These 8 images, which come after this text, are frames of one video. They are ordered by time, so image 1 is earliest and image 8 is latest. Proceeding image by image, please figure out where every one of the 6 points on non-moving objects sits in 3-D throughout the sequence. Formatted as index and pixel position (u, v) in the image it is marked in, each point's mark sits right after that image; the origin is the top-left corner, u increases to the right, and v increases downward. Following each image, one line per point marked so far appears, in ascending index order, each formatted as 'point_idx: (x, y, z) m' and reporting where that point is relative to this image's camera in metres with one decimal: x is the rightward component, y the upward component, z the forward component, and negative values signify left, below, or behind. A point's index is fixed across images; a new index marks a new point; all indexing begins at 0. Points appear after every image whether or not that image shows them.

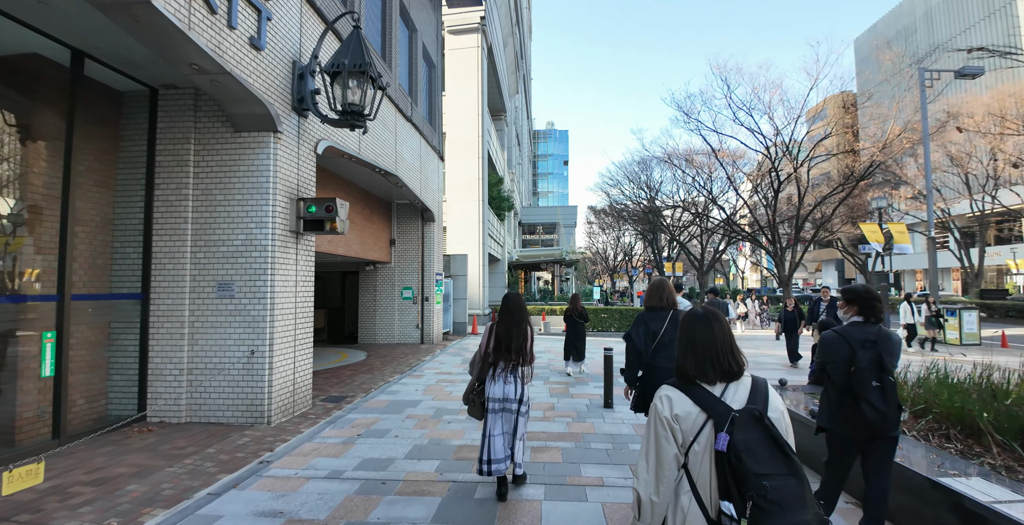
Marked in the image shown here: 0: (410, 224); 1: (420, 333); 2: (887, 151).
0: (-3.2, +1.2, +14.1) m
1: (-2.9, -2.2, +13.9) m
2: (+15.6, +4.6, +18.7) m
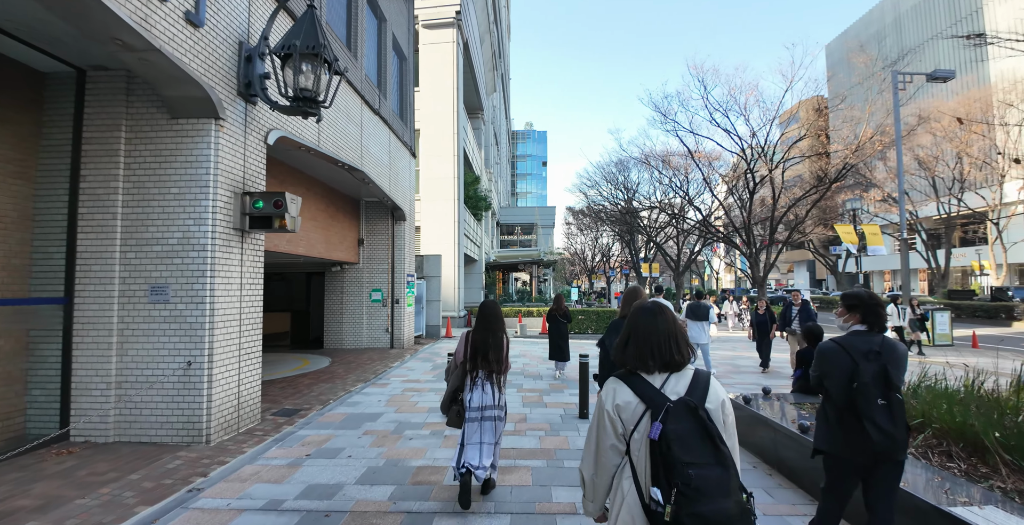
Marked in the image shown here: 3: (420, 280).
0: (-4.0, +1.2, +13.4) m
1: (-3.6, -2.2, +13.2) m
2: (+14.6, +4.6, +18.9) m
3: (-3.1, -0.6, +15.2) m
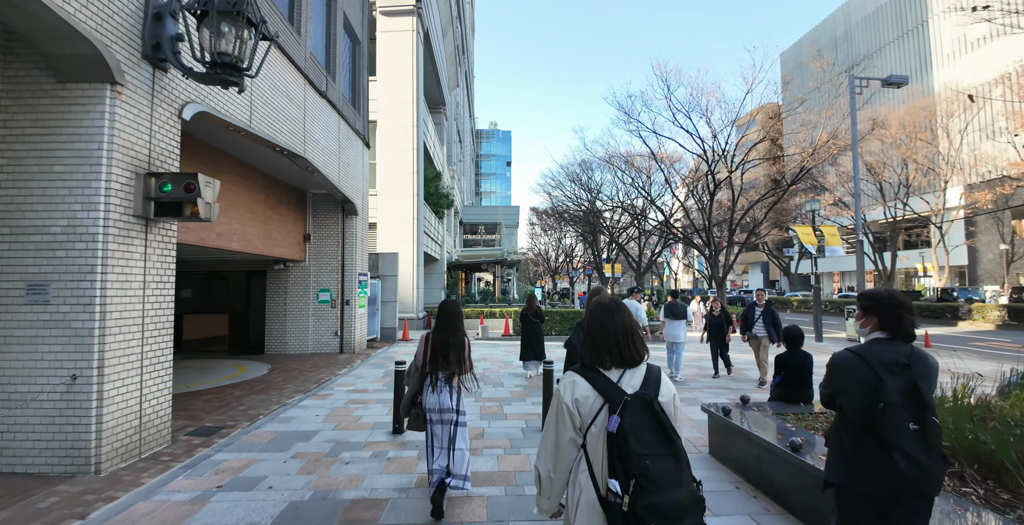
0: (-5.1, +1.2, +12.4) m
1: (-4.7, -2.2, +12.2) m
2: (+13.0, +4.5, +19.3) m
3: (-4.4, -0.6, +14.2) m
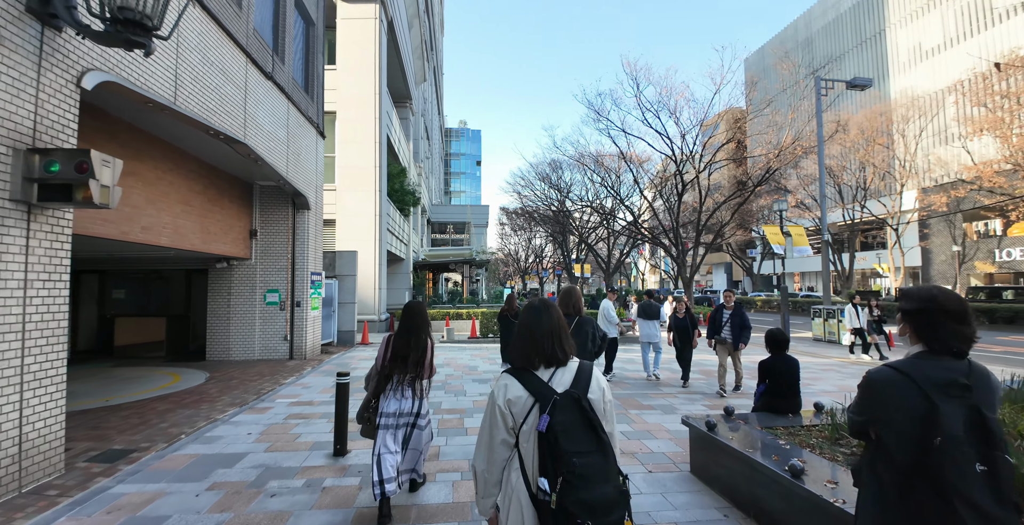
0: (-5.9, +1.3, +11.4) m
1: (-5.6, -2.1, +11.3) m
2: (+11.6, +4.5, +19.5) m
3: (-5.4, -0.5, +13.3) m
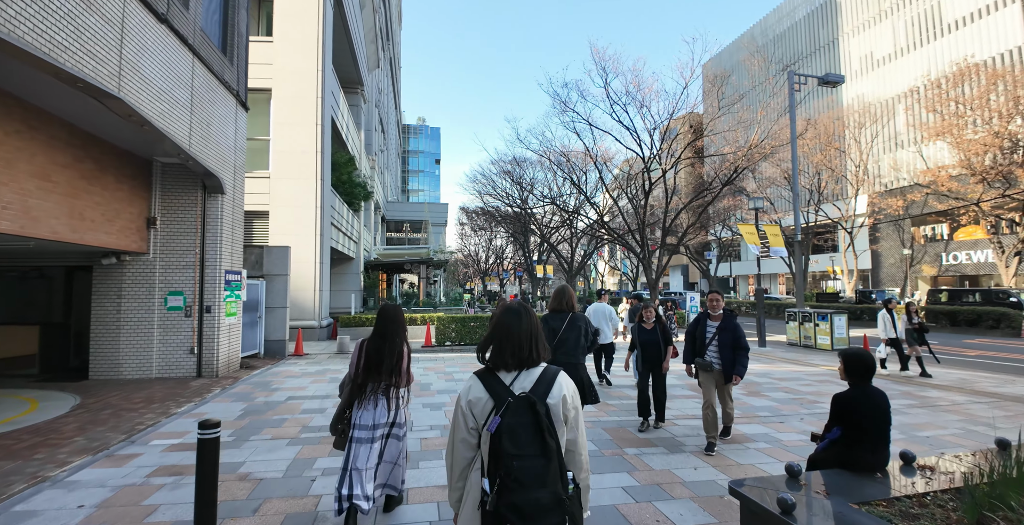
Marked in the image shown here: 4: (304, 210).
0: (-6.8, +1.4, +9.3) m
1: (-6.5, -2.0, +9.2) m
2: (+10.0, +4.4, +19.0) m
3: (-6.4, -0.4, +11.2) m
4: (-7.3, +1.9, +15.8) m
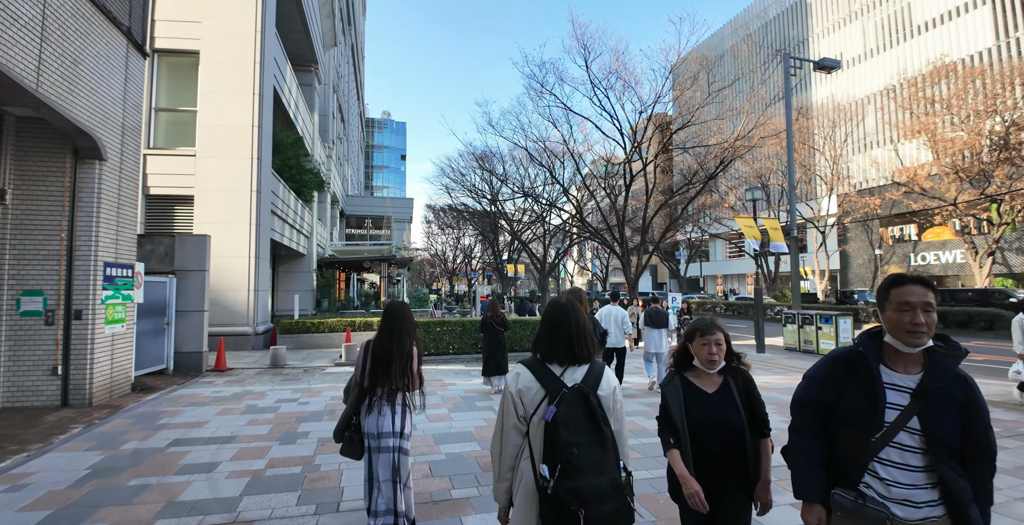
0: (-7.1, +1.5, +6.9) m
1: (-6.8, -1.9, +6.8) m
2: (+8.9, +4.5, +17.9) m
3: (-6.9, -0.3, +8.9) m
4: (-8.1, +2.0, +13.4) m
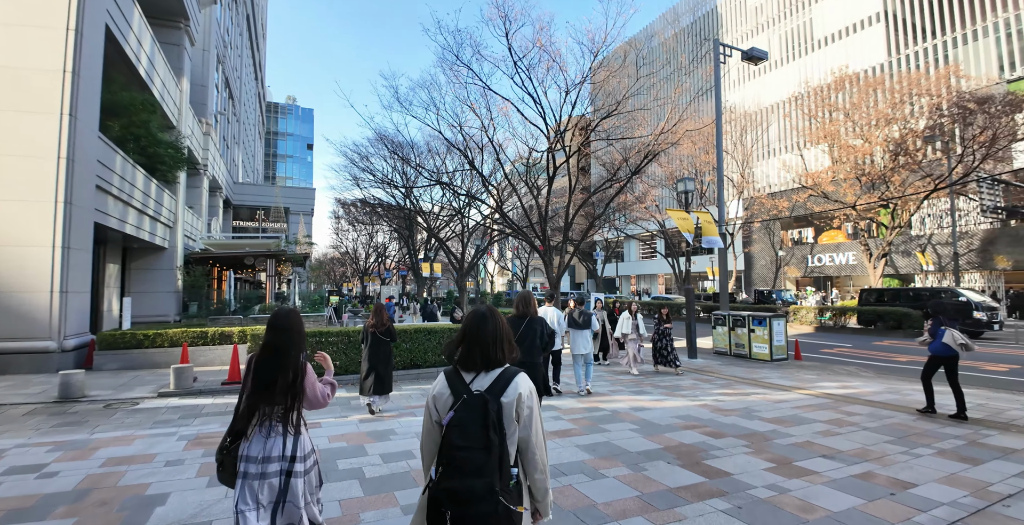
0: (-8.2, +1.7, +3.5) m
1: (-8.0, -1.7, +3.5) m
2: (+5.7, +4.6, +17.1) m
3: (-8.4, -0.1, +5.5) m
4: (-10.3, +2.2, +9.7) m
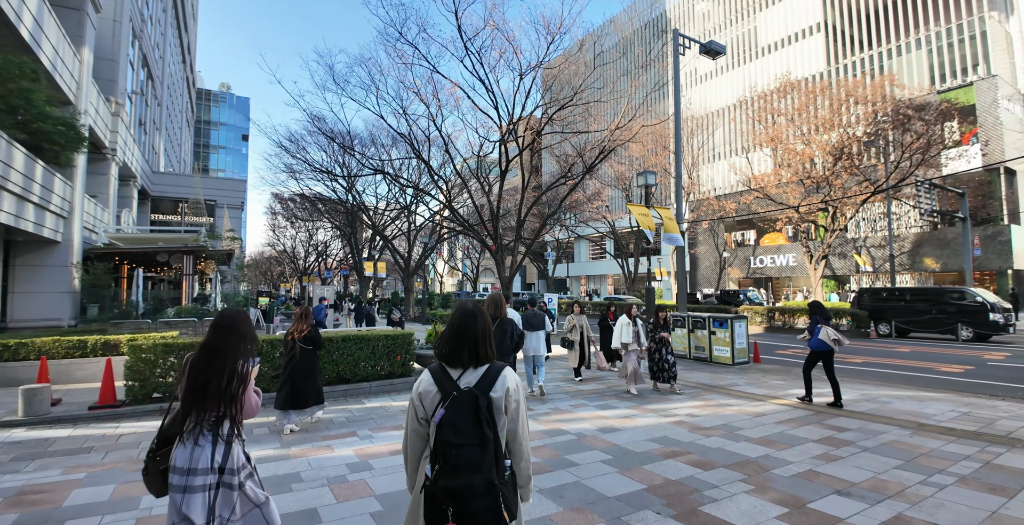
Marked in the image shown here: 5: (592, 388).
0: (-8.5, +1.9, +1.5) m
1: (-8.2, -1.5, +1.5) m
2: (+3.9, +4.6, +16.5) m
3: (-8.8, 0.0, +3.4) m
4: (-11.2, +2.4, +7.4) m
5: (+1.5, -2.4, +8.5) m
